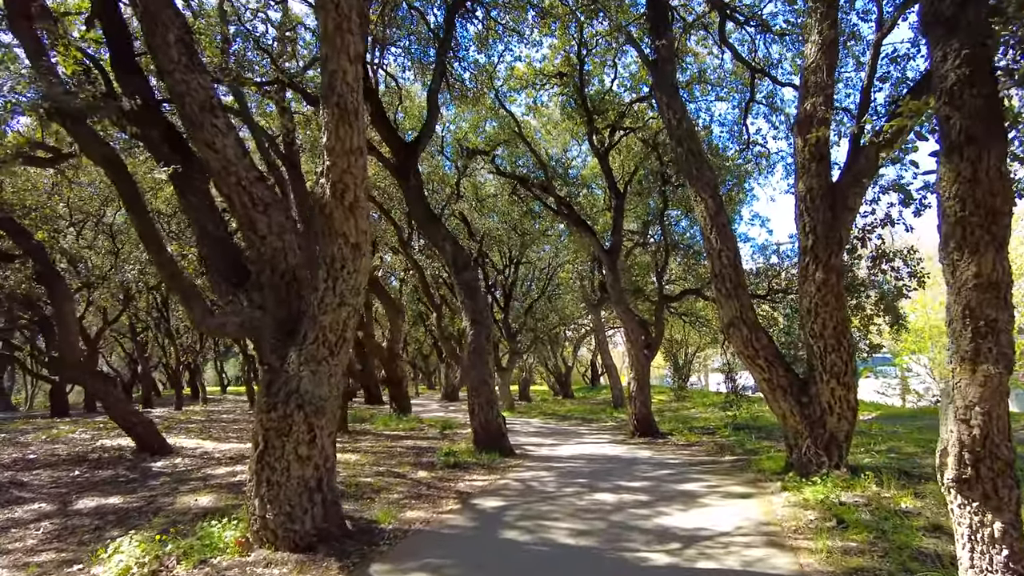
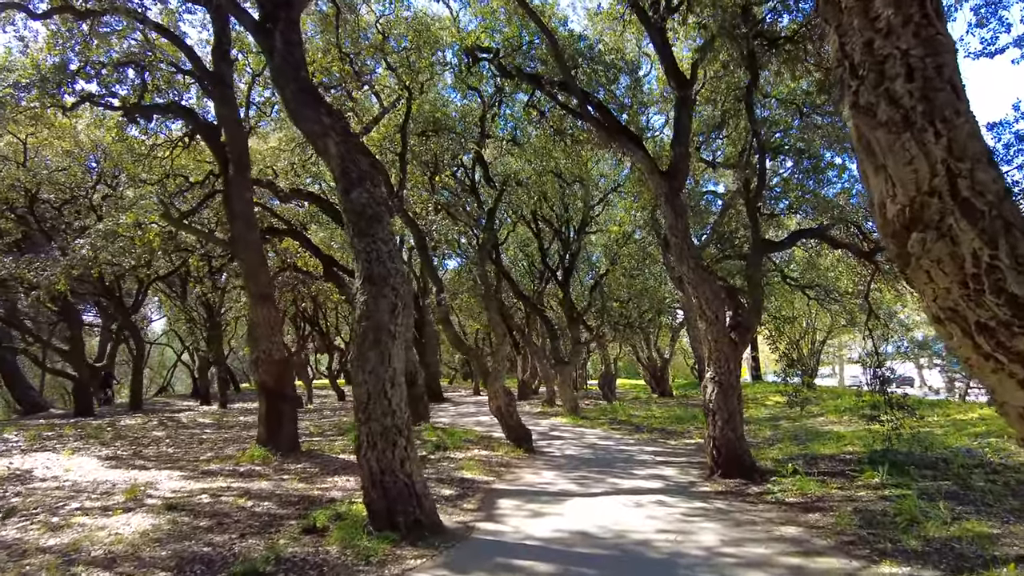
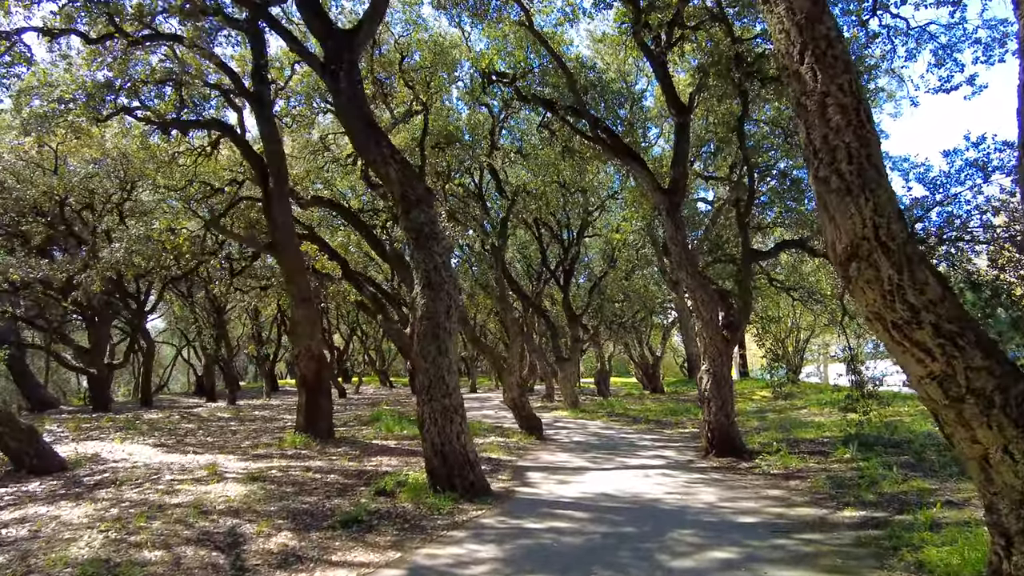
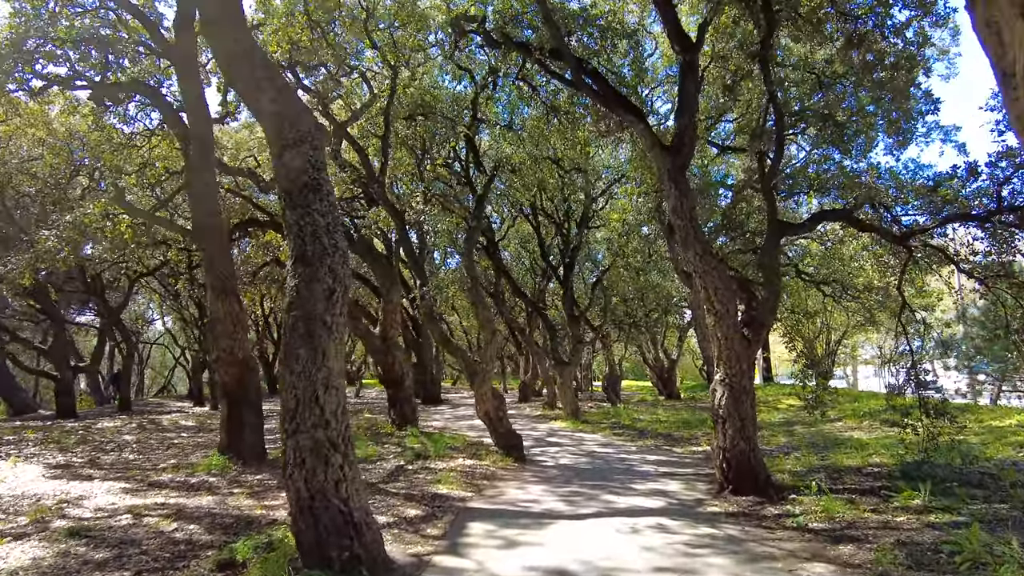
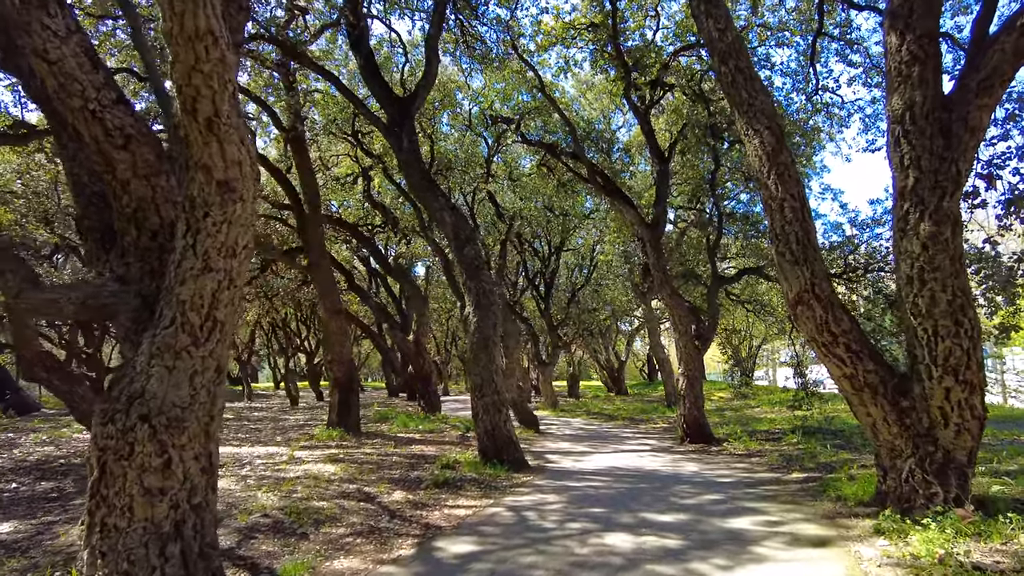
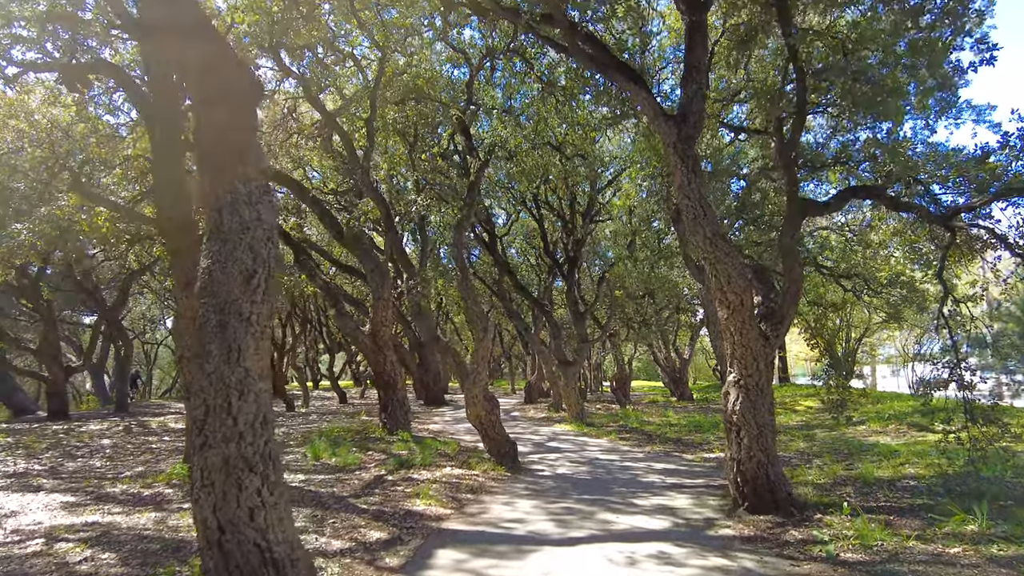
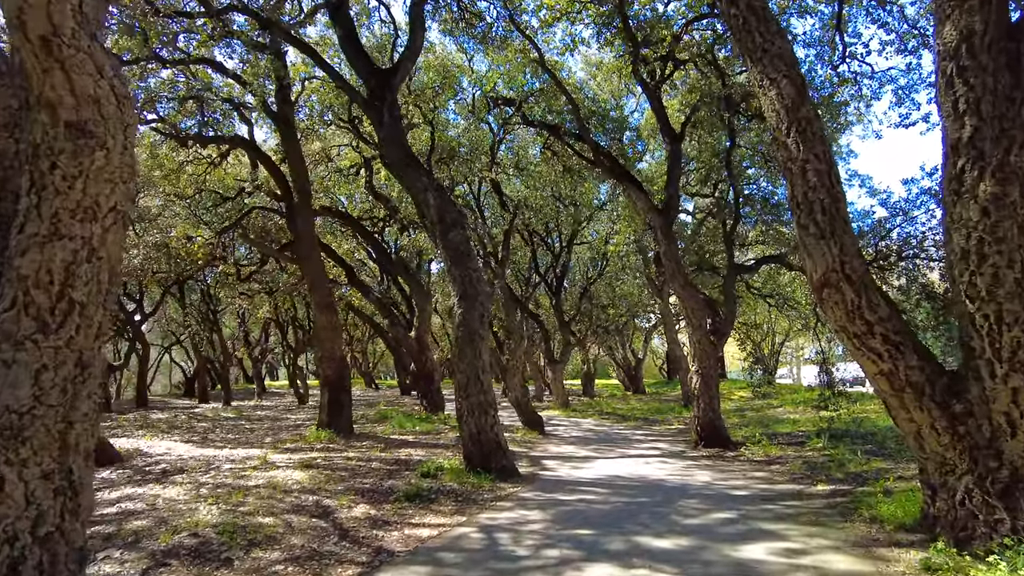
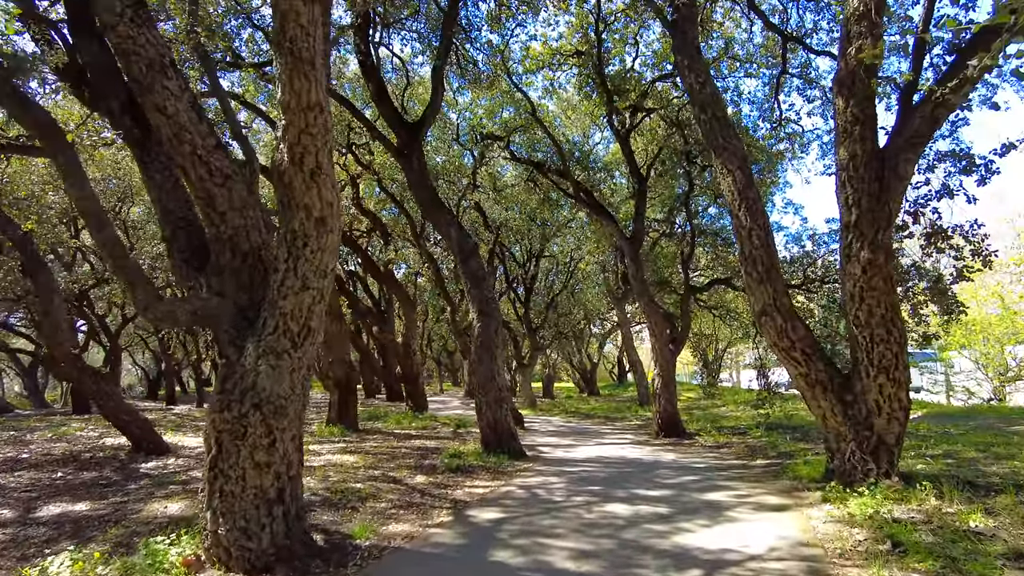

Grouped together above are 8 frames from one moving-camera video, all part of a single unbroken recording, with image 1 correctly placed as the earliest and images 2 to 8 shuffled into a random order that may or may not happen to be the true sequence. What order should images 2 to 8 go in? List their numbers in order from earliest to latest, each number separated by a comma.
8, 5, 7, 3, 2, 4, 6
